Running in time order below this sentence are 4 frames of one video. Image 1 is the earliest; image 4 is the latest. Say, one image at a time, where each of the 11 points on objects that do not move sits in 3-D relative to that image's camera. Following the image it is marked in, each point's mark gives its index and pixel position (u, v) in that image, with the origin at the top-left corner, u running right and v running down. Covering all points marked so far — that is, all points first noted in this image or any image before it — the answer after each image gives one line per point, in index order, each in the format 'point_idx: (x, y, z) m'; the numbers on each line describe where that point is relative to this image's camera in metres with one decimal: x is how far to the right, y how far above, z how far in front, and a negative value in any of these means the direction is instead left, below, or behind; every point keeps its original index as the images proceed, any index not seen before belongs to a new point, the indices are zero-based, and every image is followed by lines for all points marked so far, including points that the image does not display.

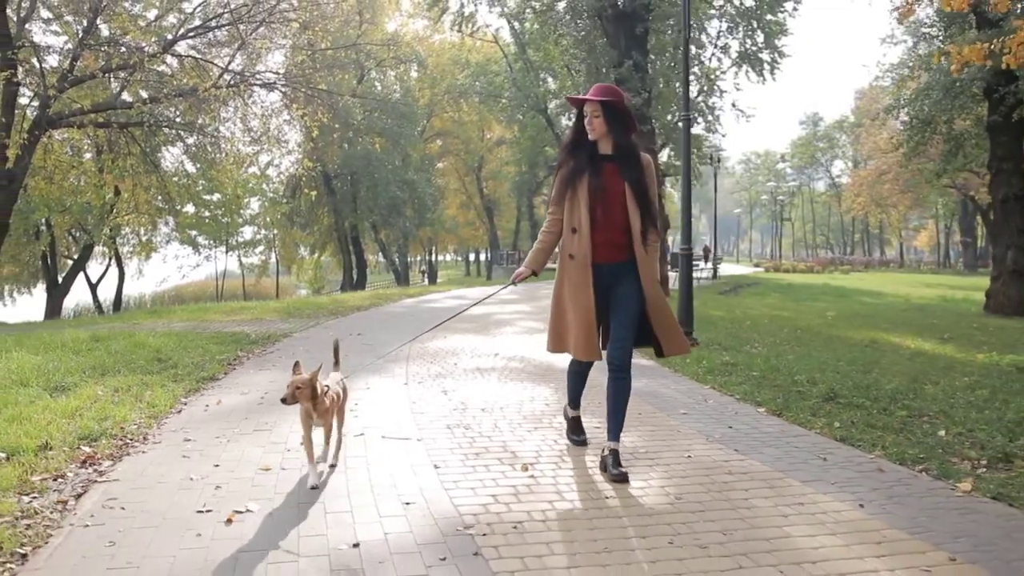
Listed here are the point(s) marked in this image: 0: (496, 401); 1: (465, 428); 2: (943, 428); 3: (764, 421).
0: (-0.1, -1.0, +7.2) m
1: (-0.4, -1.1, +6.1) m
2: (+3.4, -1.1, +6.3) m
3: (+2.1, -1.1, +6.5) m
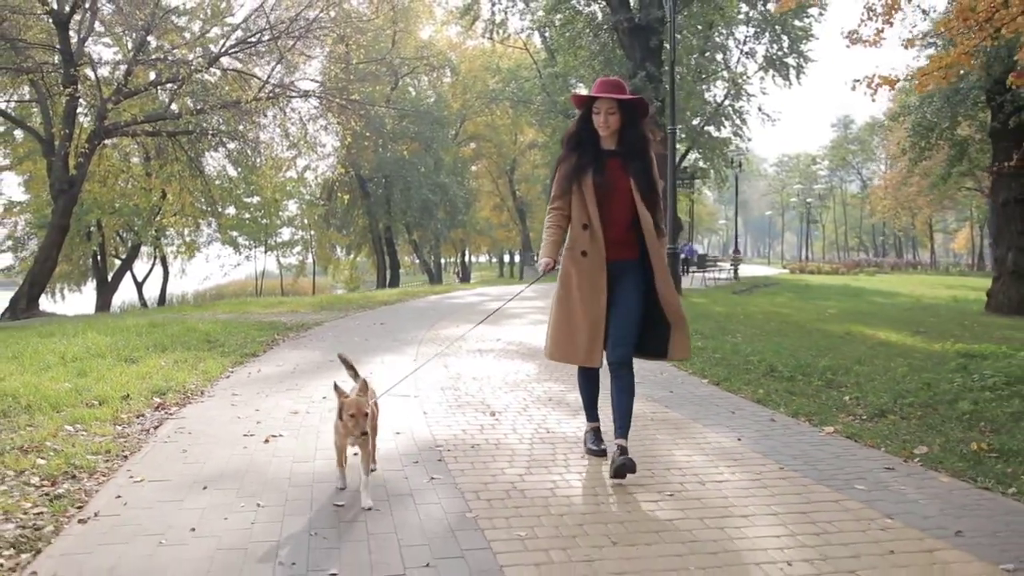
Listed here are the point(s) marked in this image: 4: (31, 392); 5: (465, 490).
0: (-0.3, -0.9, +8.7) m
1: (-0.6, -1.0, +7.6) m
2: (+3.2, -1.0, +7.6) m
3: (+1.9, -1.0, +7.8) m
4: (-4.3, -0.9, +7.0) m
5: (-0.3, -1.2, +4.5) m
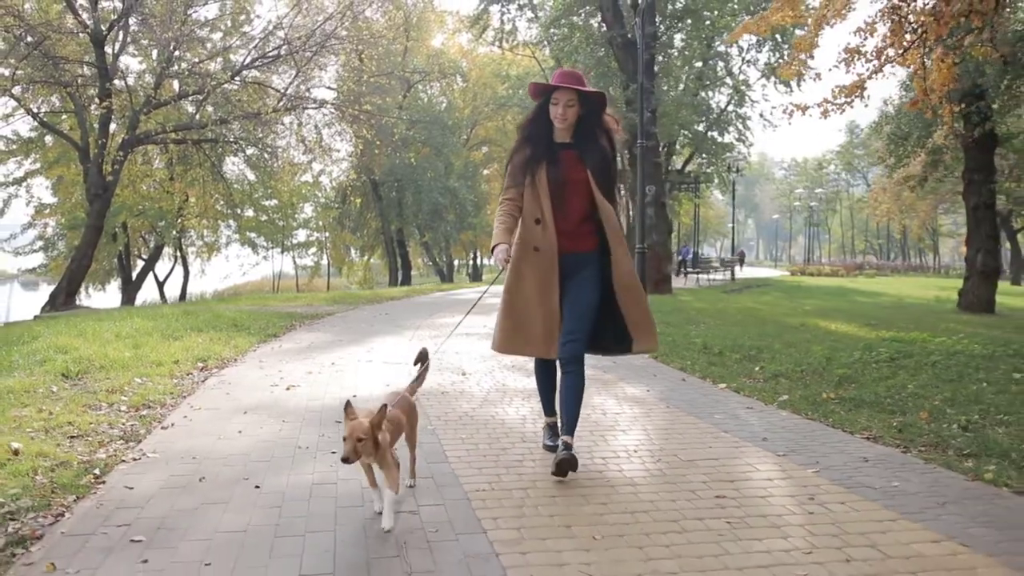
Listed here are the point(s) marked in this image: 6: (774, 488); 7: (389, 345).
0: (-0.6, -0.8, +10.5) m
1: (-0.9, -0.9, +9.4) m
2: (+2.9, -0.9, +9.3) m
3: (+1.6, -0.9, +9.6) m
4: (-4.6, -0.8, +8.9) m
5: (-0.7, -1.0, +6.3) m
6: (+1.5, -1.1, +4.5) m
7: (-1.7, -0.8, +10.6) m
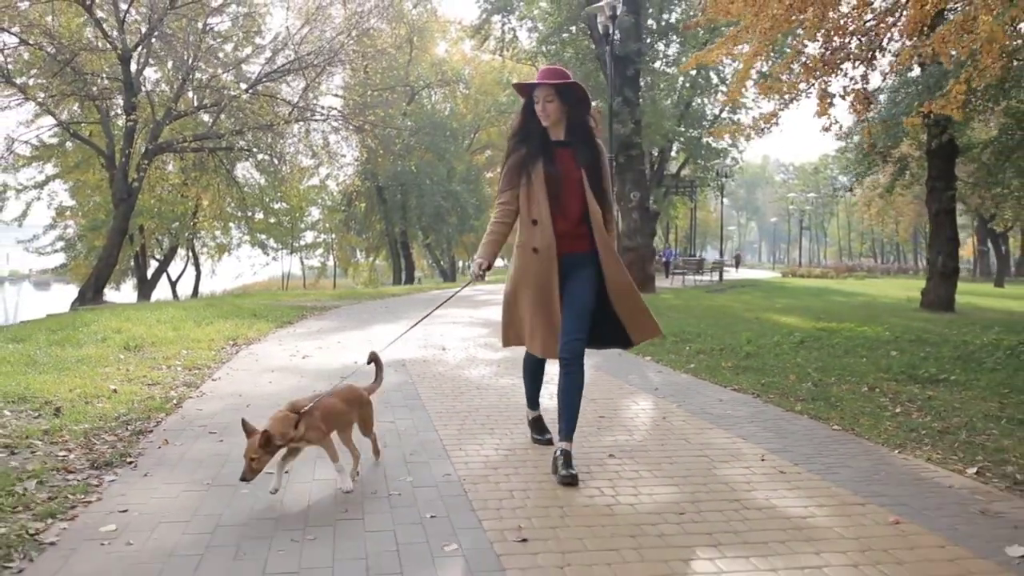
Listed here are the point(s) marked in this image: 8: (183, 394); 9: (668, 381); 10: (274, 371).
0: (-0.9, -0.7, +12.5) m
1: (-1.3, -0.8, +11.4) m
2: (+2.5, -0.8, +11.3) m
3: (+1.2, -0.8, +11.5) m
4: (-5.0, -0.7, +10.9) m
5: (-1.1, -0.9, +8.3) m
6: (+1.1, -1.0, +6.5) m
7: (-2.0, -0.7, +12.6) m
8: (-2.9, -0.9, +6.9) m
9: (+1.6, -1.0, +8.1) m
10: (-2.5, -0.9, +8.3) m
